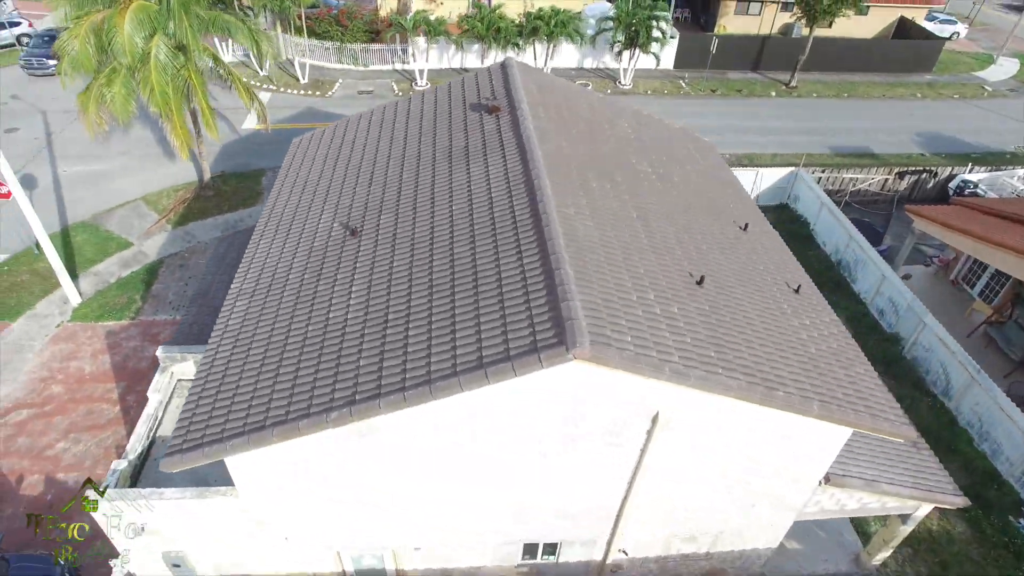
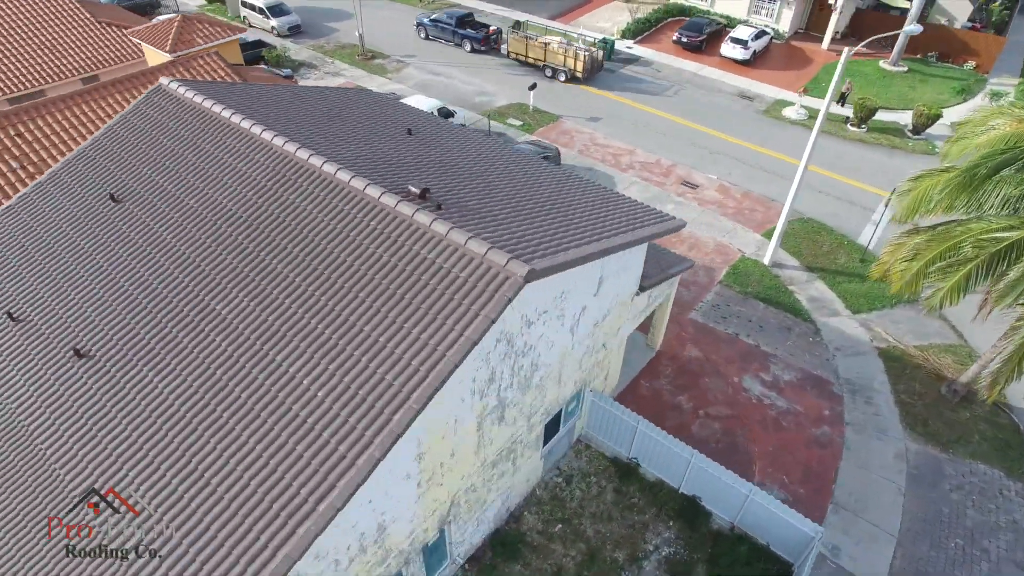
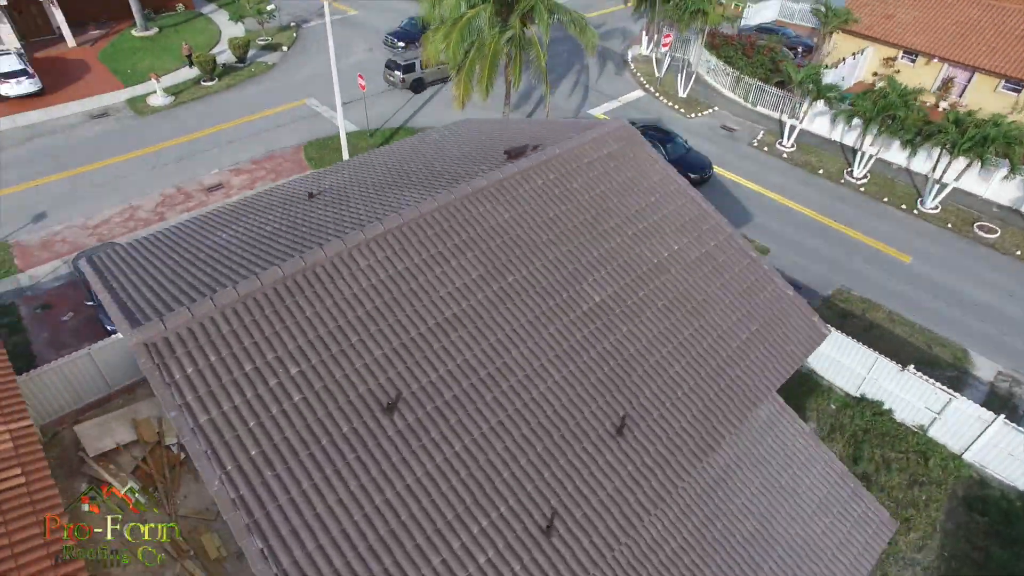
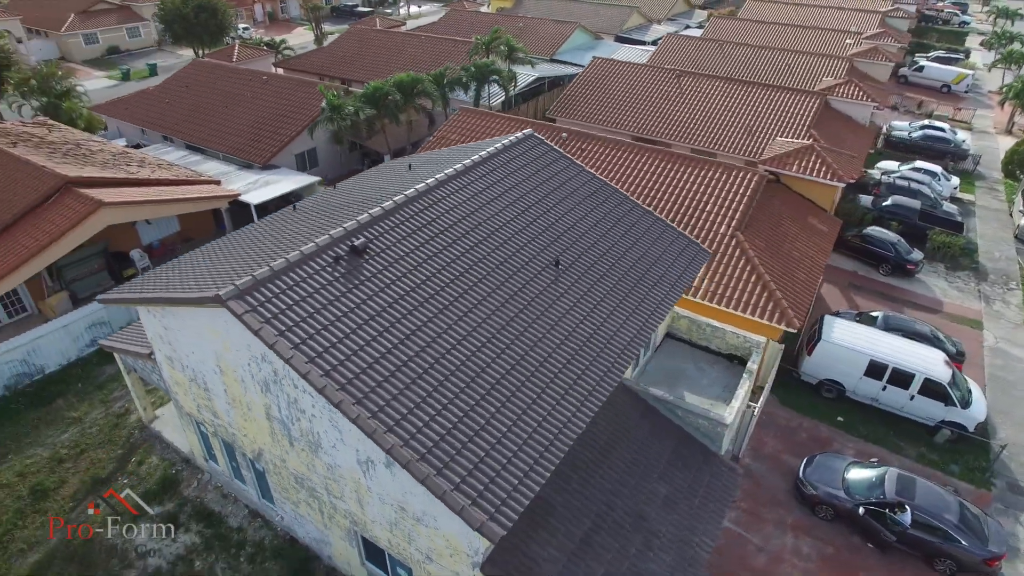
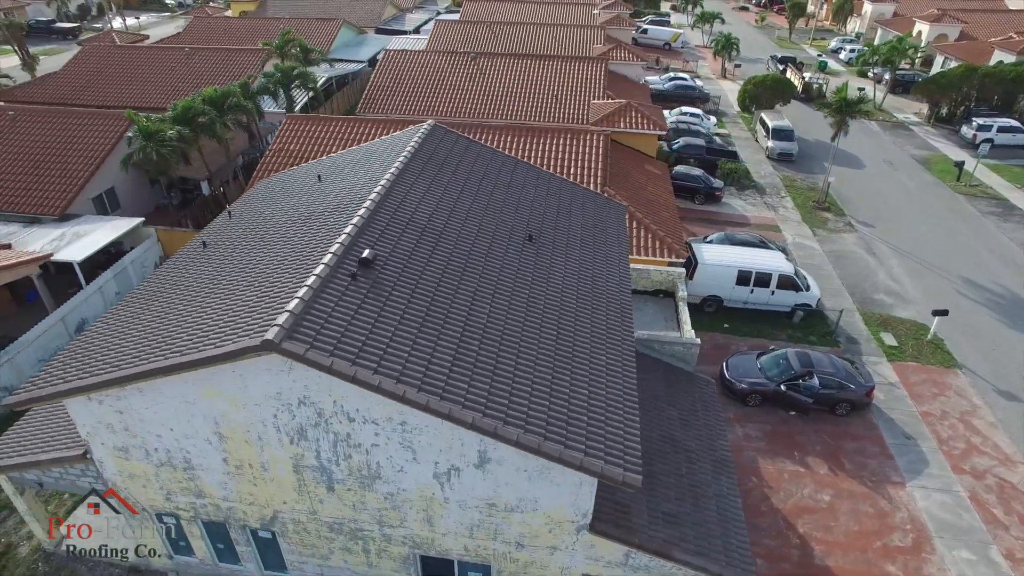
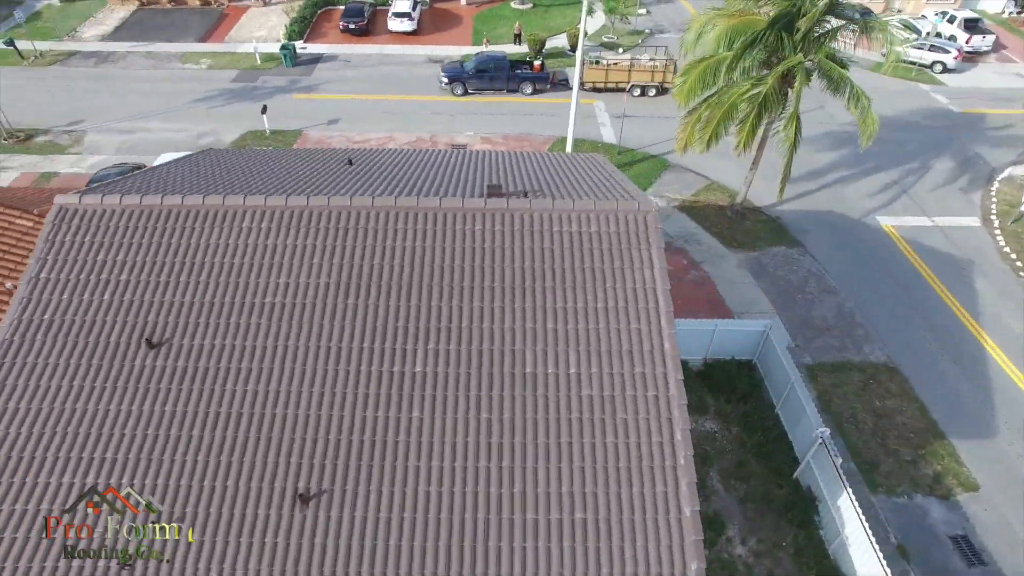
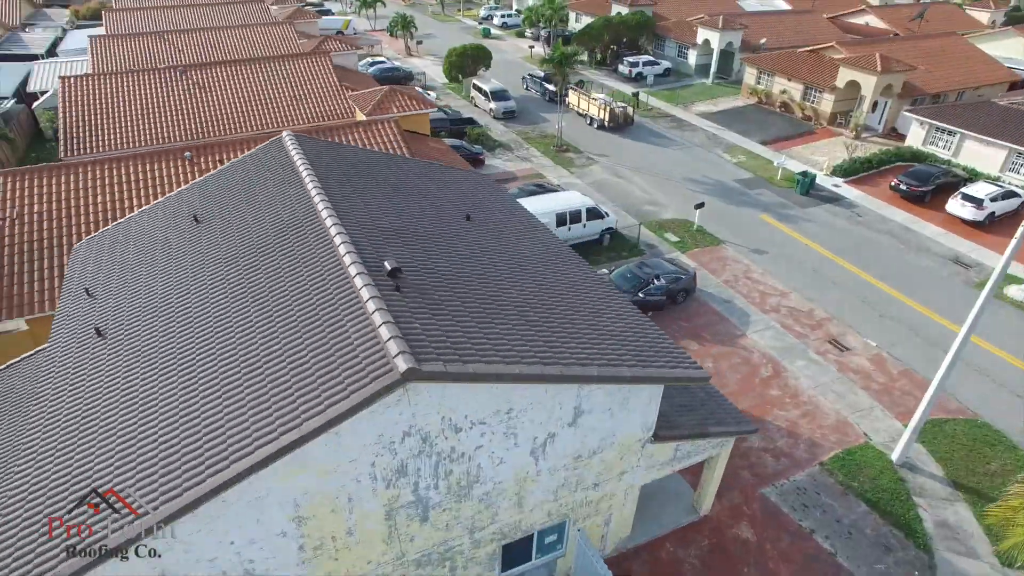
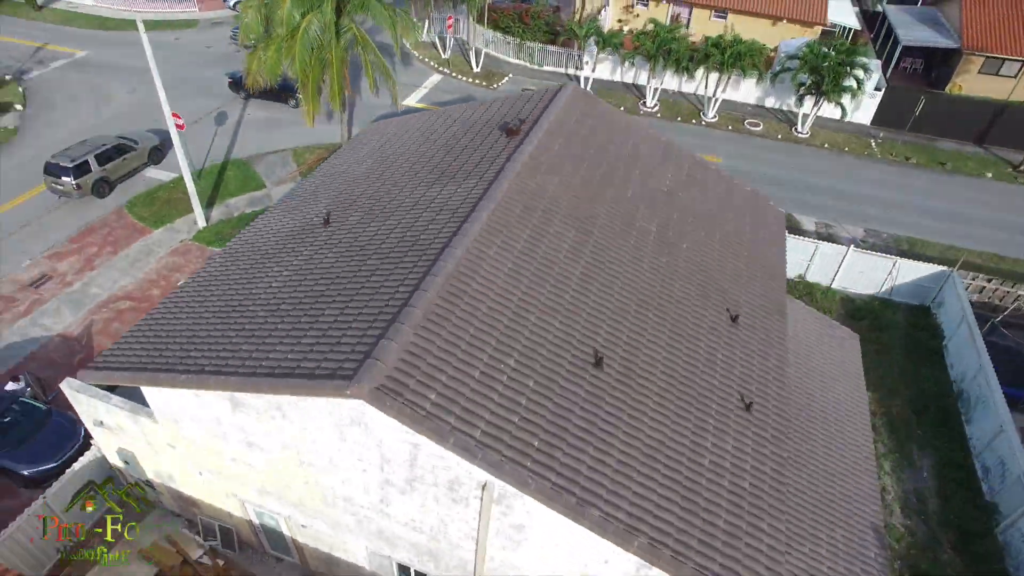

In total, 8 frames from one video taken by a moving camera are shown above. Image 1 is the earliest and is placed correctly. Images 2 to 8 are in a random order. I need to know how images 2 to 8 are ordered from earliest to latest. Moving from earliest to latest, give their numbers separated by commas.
8, 3, 6, 2, 7, 5, 4
